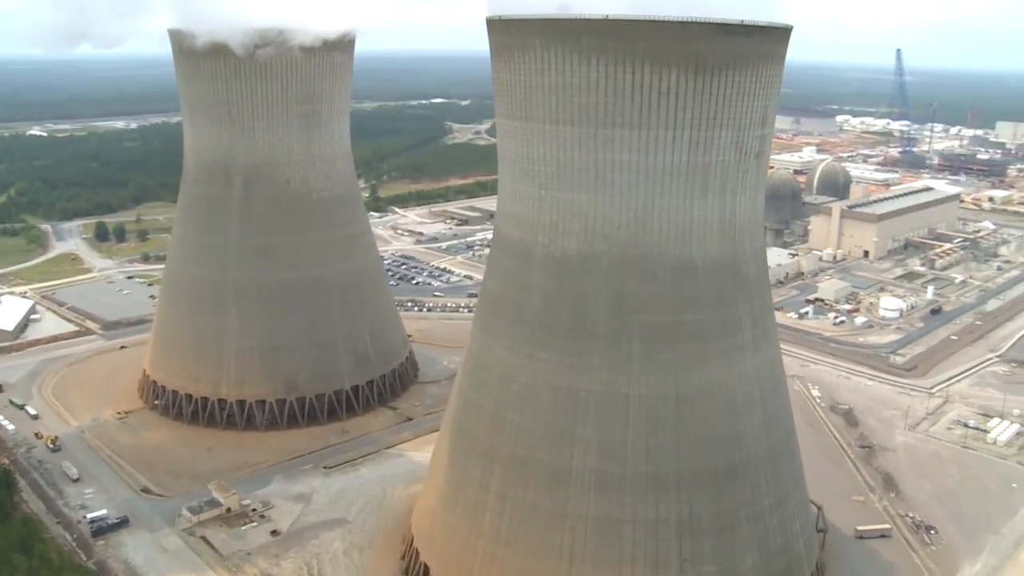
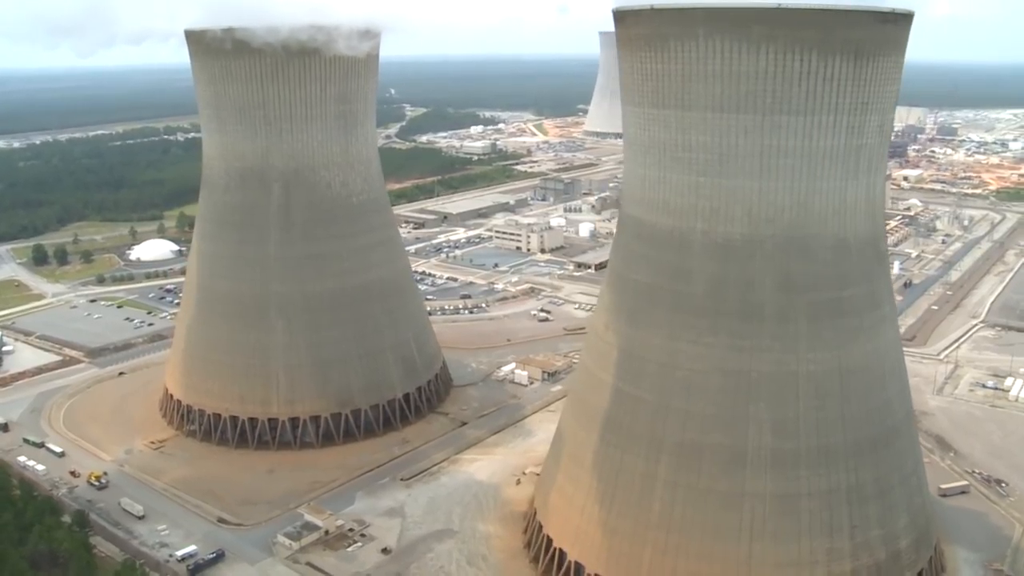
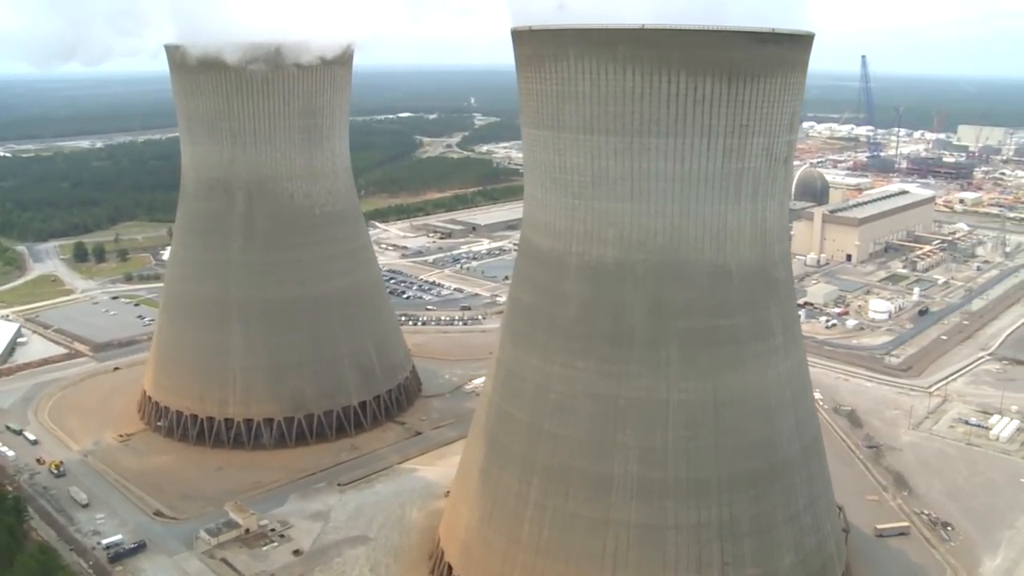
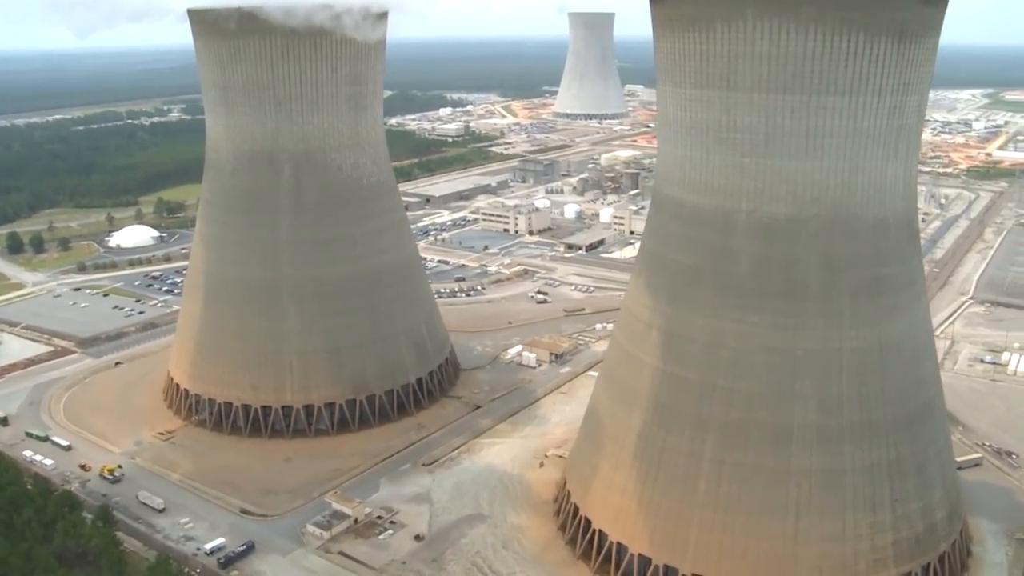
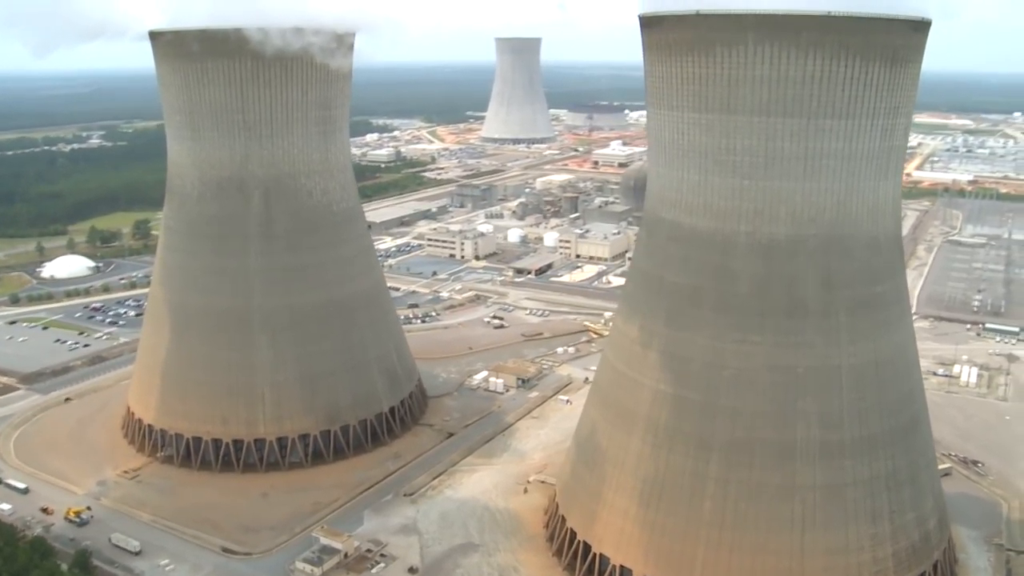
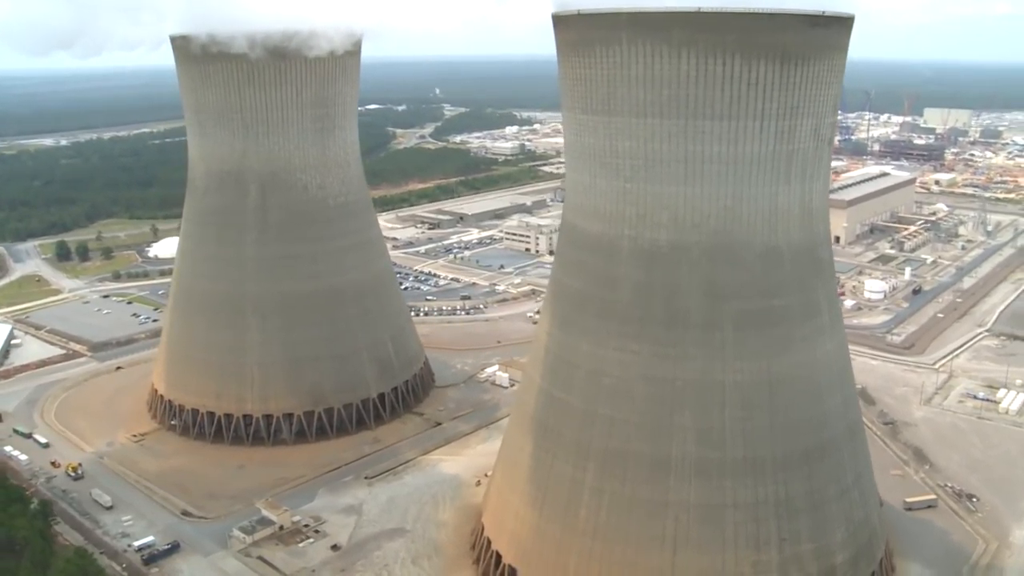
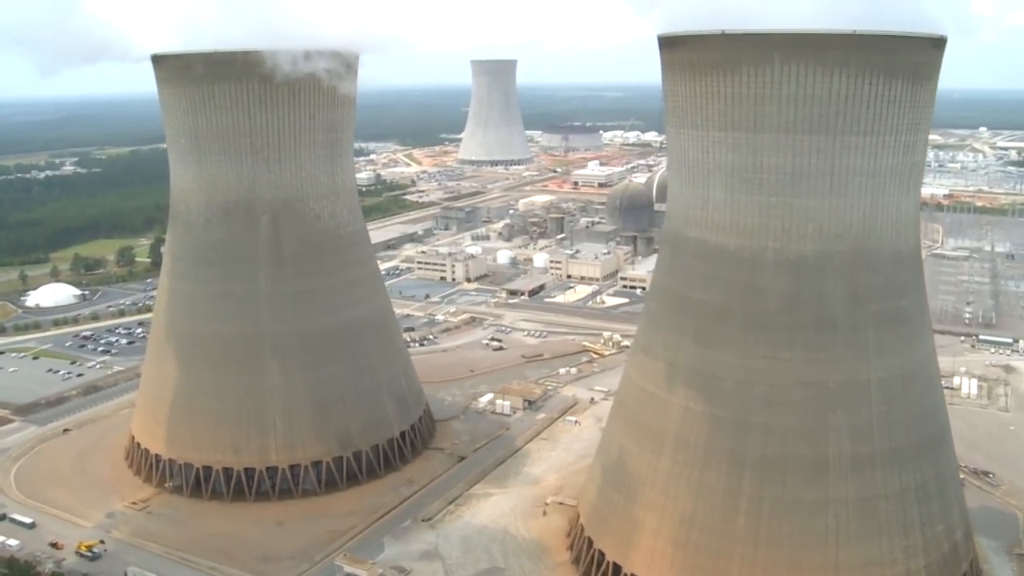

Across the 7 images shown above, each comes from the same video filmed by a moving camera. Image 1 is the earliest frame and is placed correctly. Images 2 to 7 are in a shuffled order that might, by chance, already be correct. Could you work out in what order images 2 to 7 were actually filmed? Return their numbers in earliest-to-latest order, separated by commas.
3, 6, 2, 4, 5, 7
